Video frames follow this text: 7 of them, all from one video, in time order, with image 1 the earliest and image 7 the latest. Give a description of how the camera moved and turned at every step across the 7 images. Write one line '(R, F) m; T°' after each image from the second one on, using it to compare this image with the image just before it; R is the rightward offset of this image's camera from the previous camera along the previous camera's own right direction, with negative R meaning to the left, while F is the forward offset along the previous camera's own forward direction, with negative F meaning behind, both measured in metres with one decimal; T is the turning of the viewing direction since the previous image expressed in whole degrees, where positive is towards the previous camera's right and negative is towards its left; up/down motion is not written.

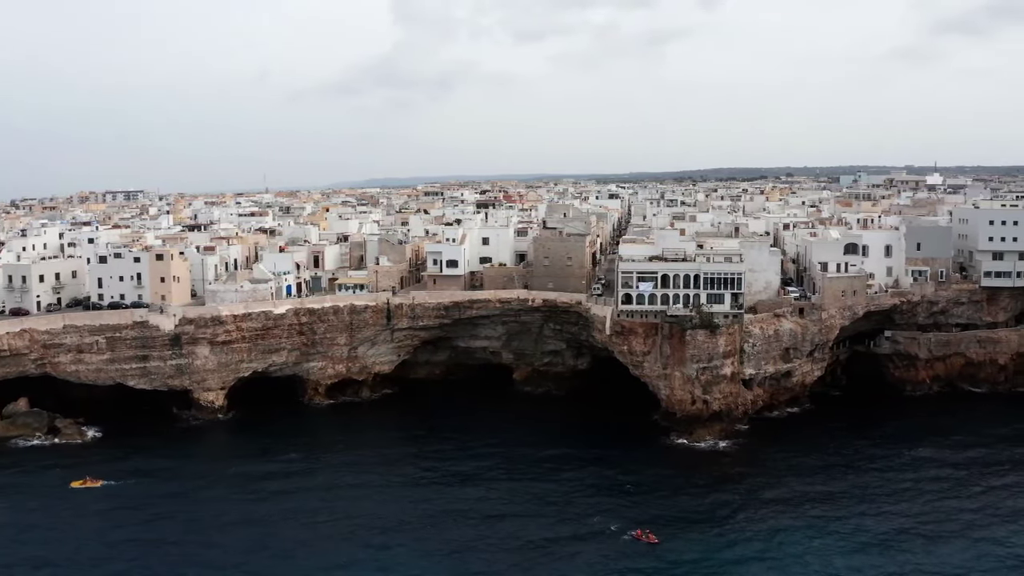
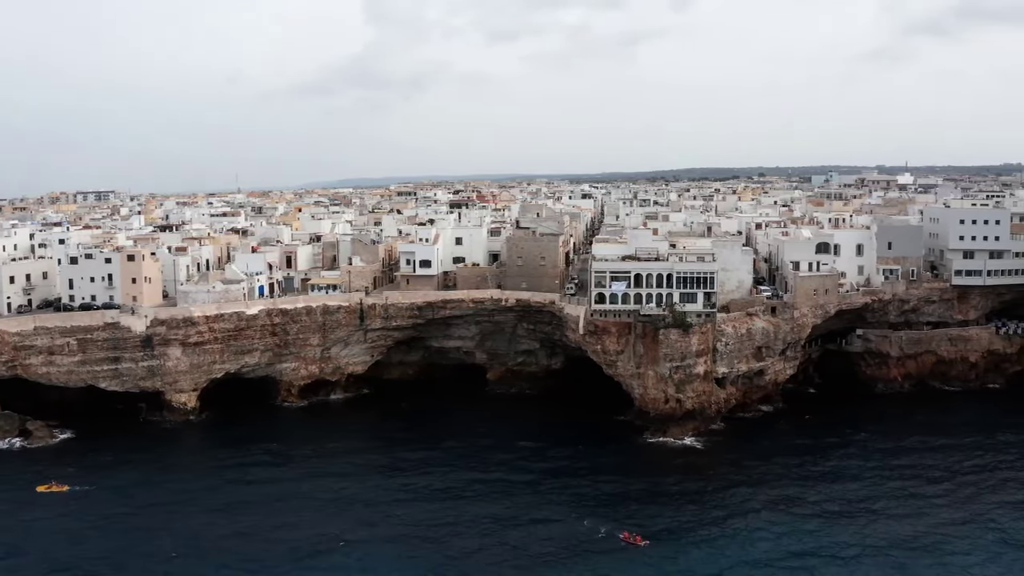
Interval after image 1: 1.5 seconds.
(+0.7, +0.1) m; +1°
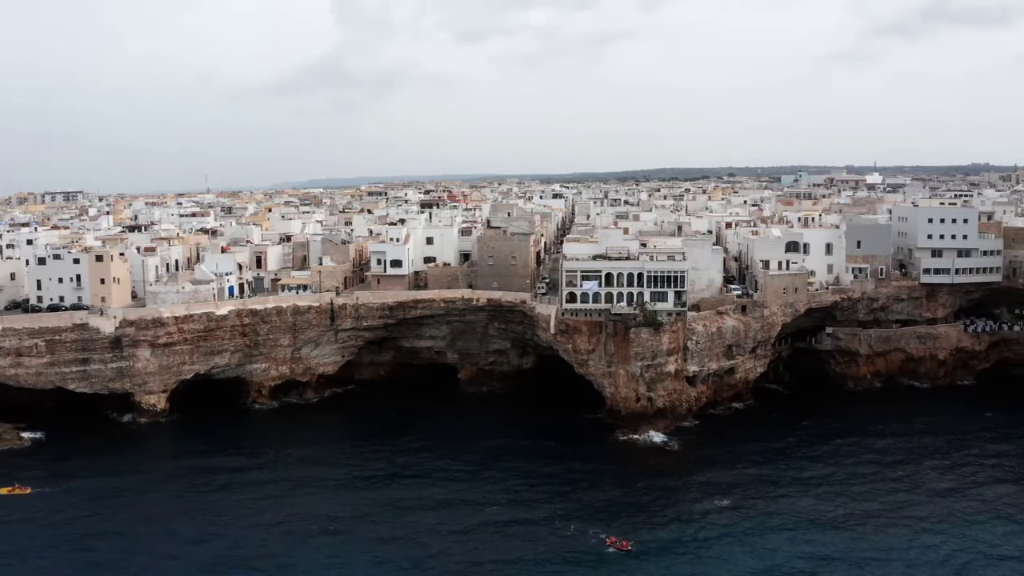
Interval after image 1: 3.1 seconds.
(+0.8, 0.0) m; +1°
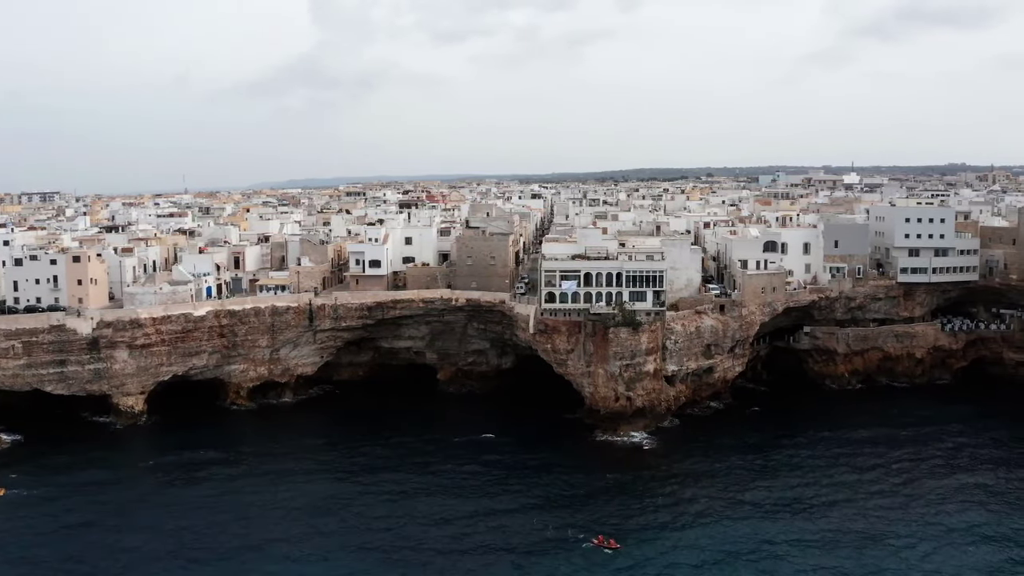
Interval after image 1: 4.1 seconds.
(+0.6, 0.0) m; +1°
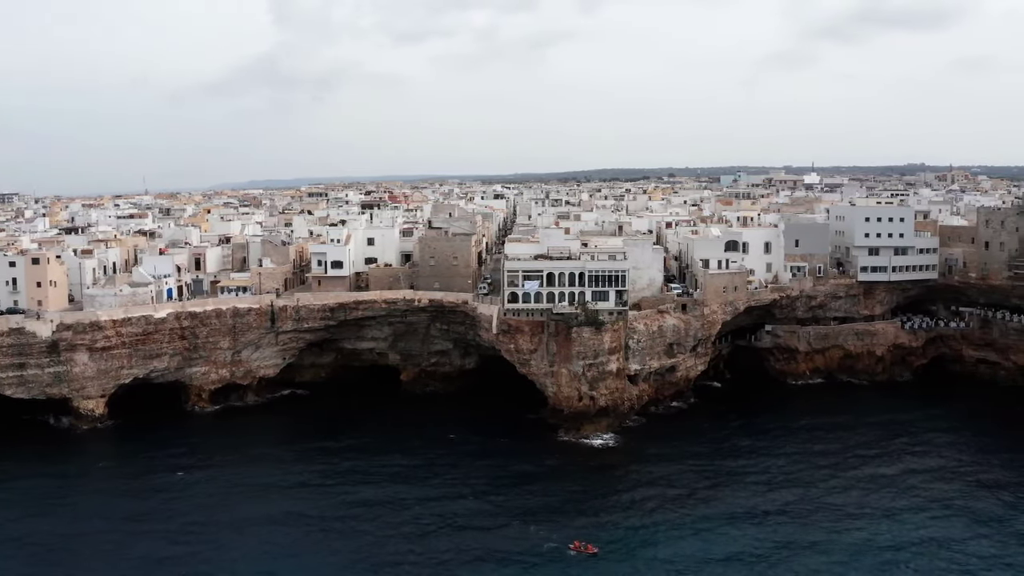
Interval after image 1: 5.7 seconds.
(+1.0, -0.1) m; +1°
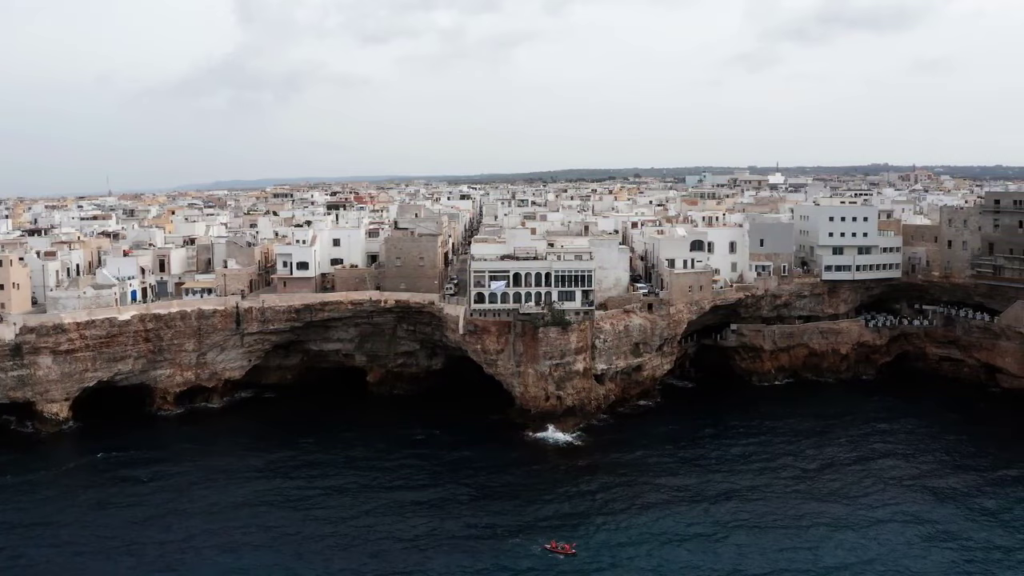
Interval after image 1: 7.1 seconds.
(+0.9, -0.2) m; +1°
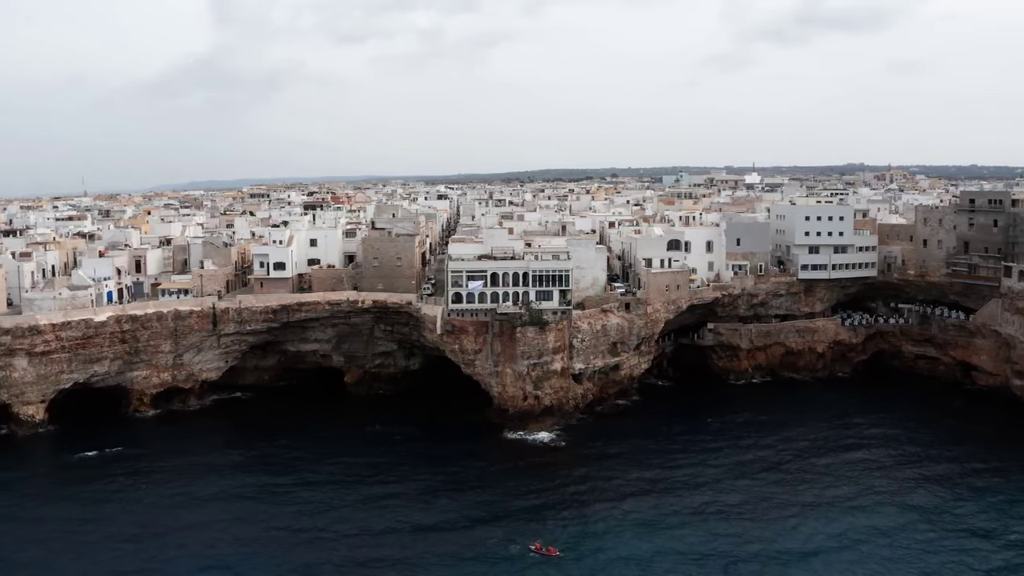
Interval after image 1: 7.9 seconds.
(+0.6, -0.2) m; +1°
